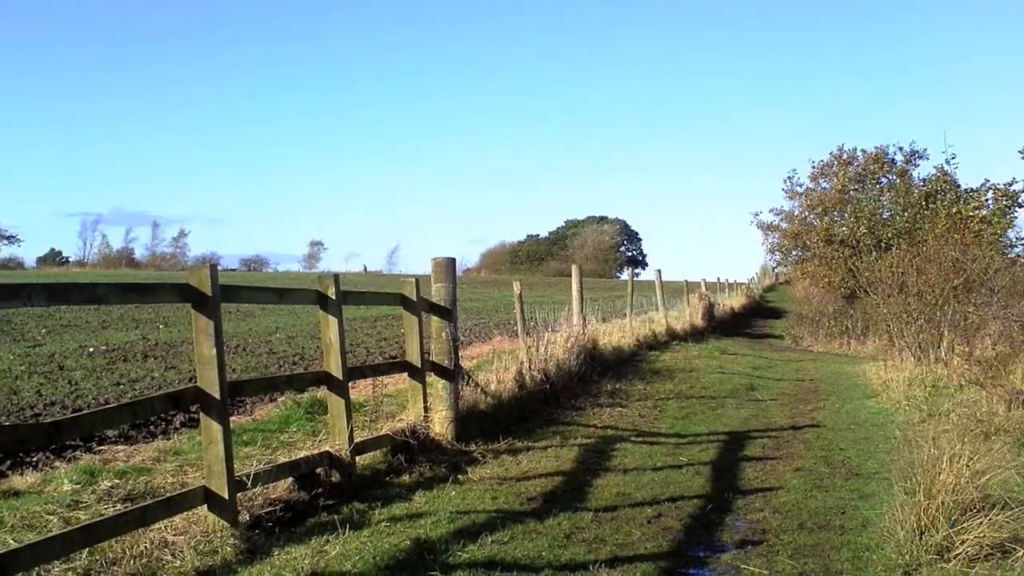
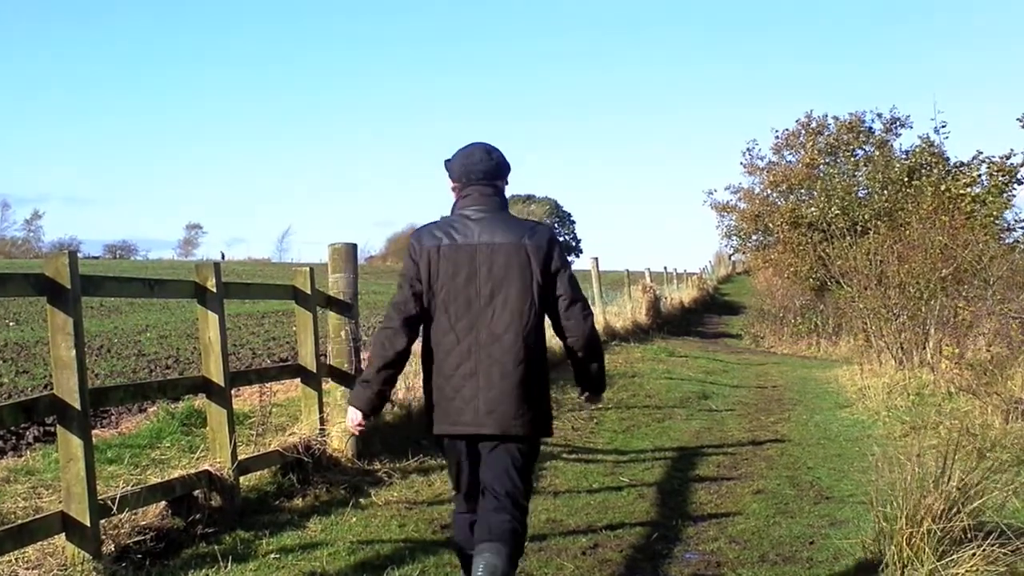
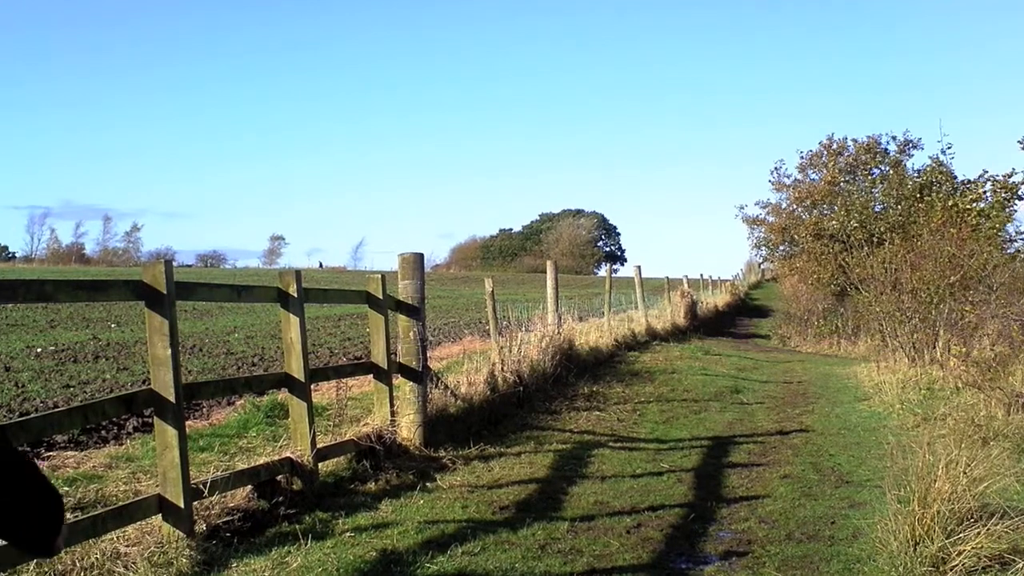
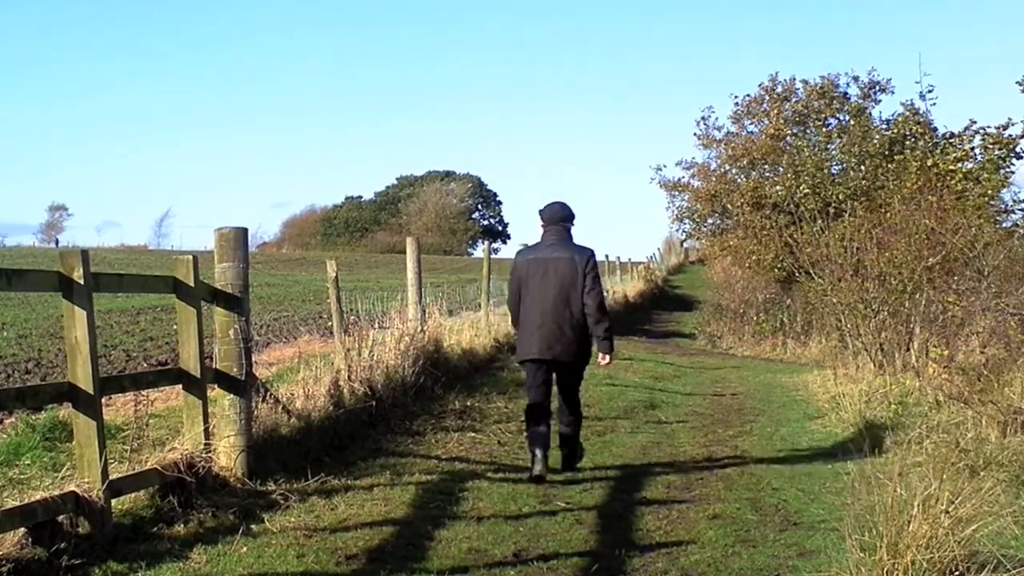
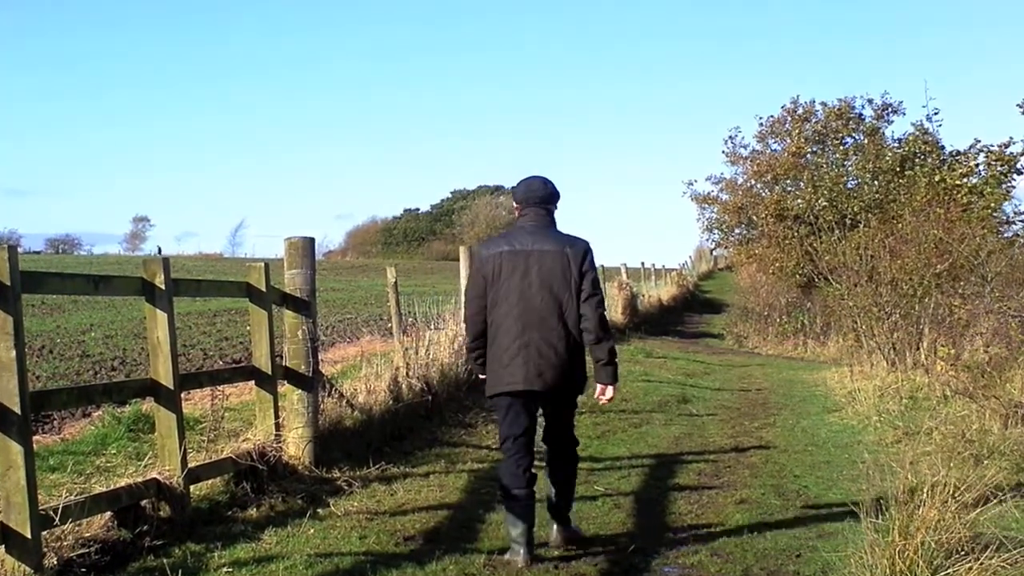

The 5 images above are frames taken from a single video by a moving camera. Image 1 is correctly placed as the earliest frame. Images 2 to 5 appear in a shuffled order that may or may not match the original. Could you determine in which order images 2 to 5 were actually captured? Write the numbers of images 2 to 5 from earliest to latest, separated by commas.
3, 2, 5, 4
